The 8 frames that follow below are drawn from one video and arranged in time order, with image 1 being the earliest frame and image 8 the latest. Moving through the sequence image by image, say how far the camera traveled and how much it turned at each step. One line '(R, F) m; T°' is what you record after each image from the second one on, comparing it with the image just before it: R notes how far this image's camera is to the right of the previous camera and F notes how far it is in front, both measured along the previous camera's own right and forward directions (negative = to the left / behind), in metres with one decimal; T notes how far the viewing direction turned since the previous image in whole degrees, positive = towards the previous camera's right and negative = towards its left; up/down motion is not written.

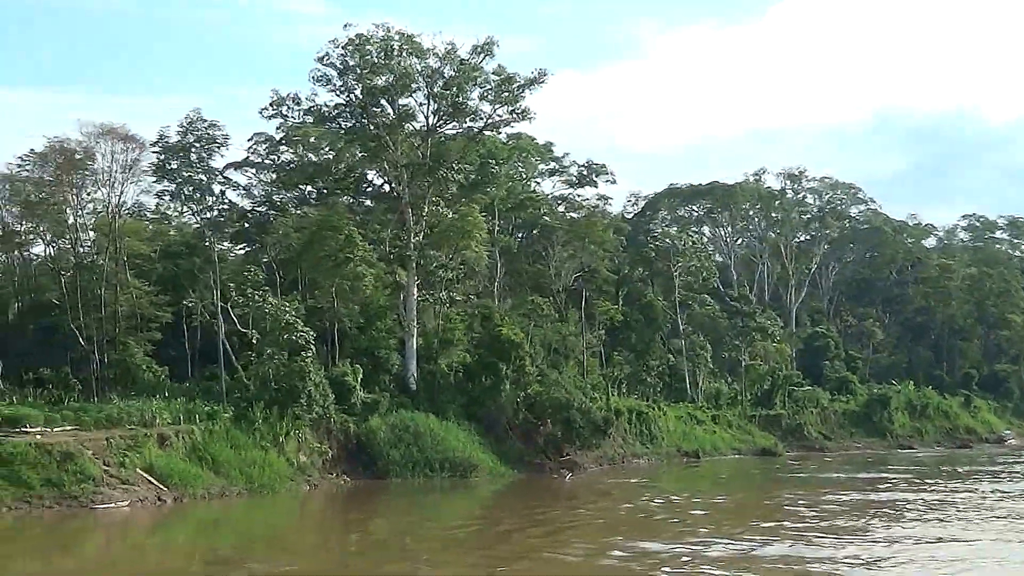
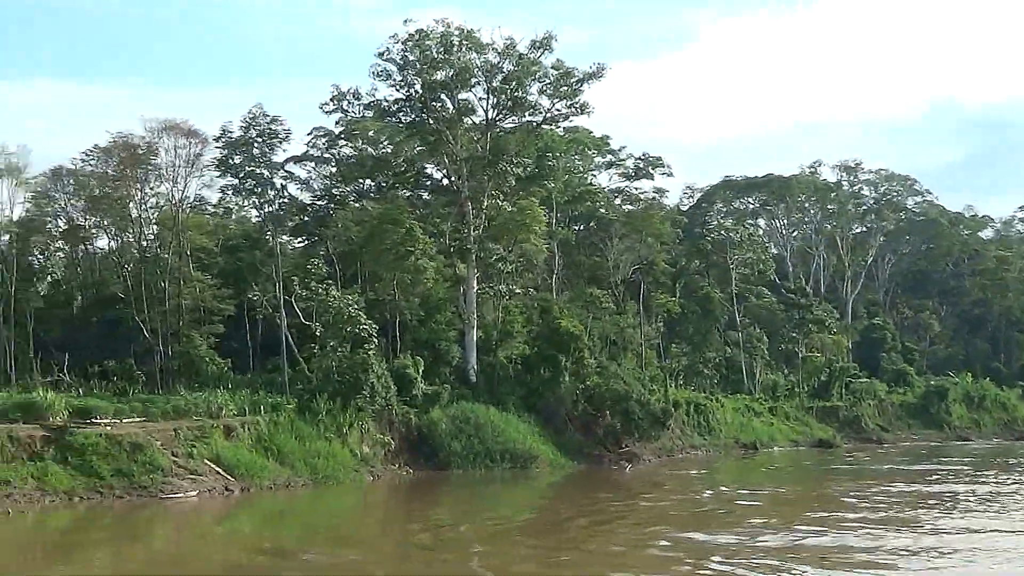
(-0.2, -0.1) m; -1°
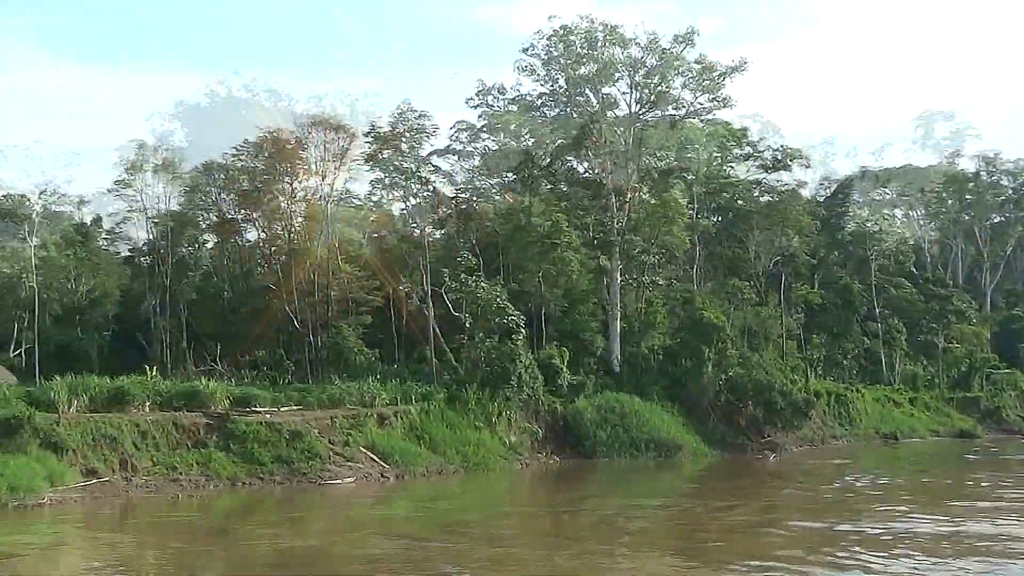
(-0.6, -0.2) m; -3°
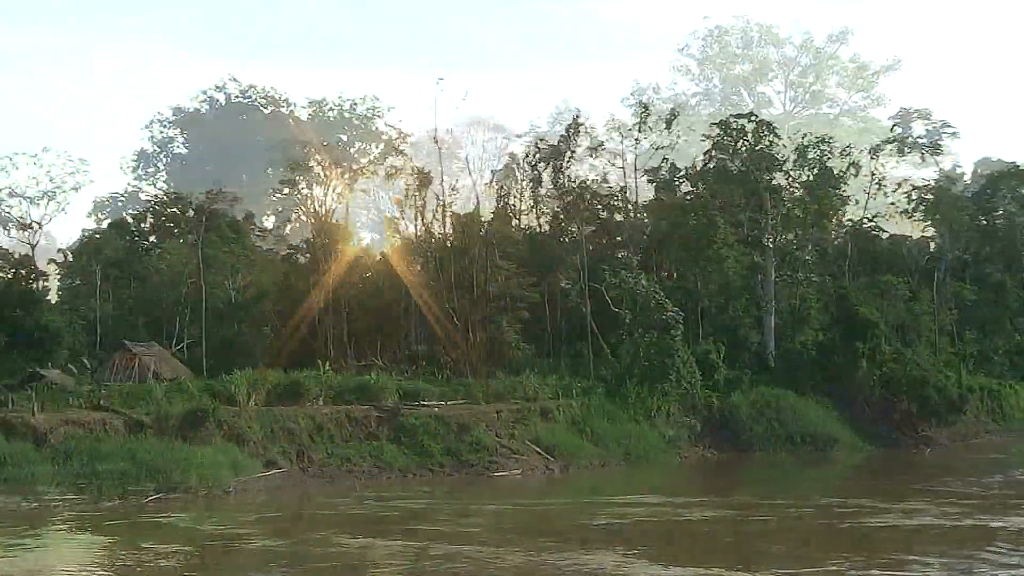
(-1.3, -0.1) m; 0°
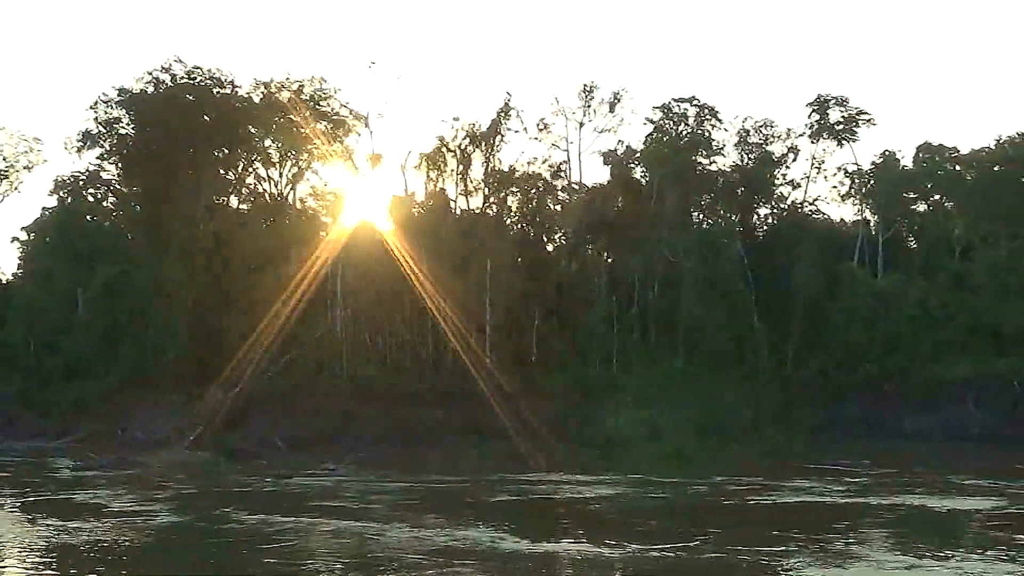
(+0.2, -1.3) m; +2°
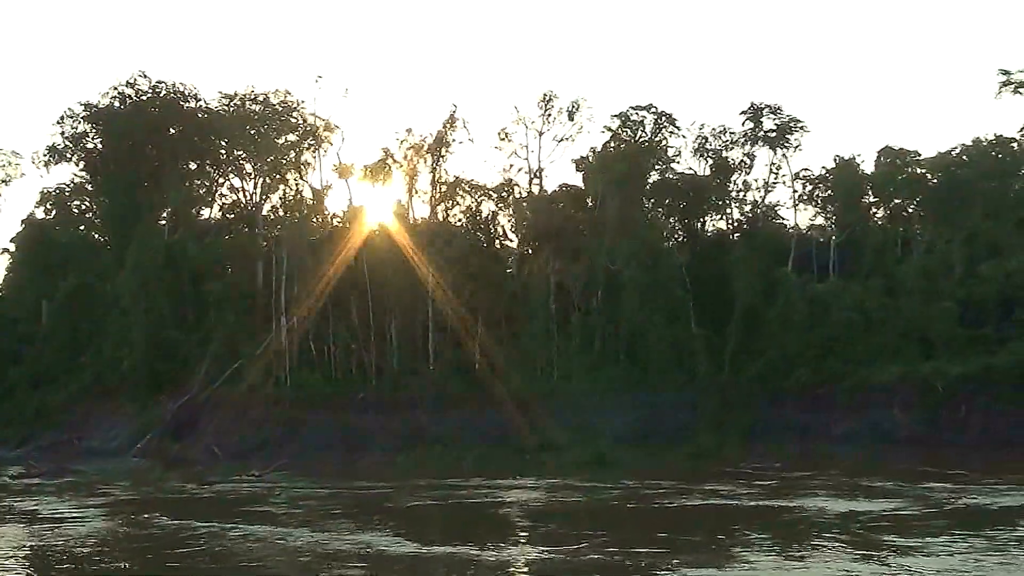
(-1.7, -2.1) m; +2°
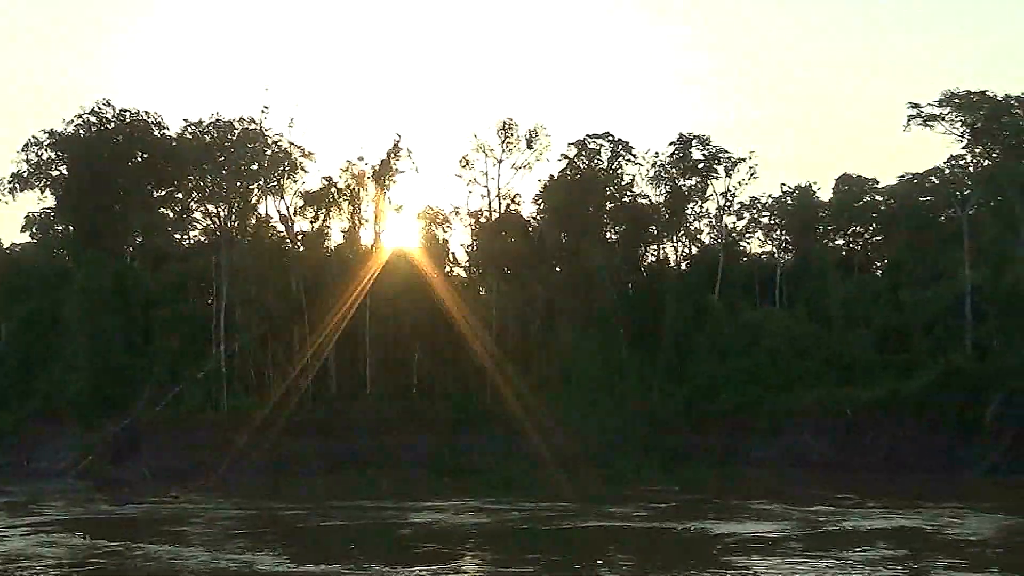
(-1.3, -2.2) m; +2°
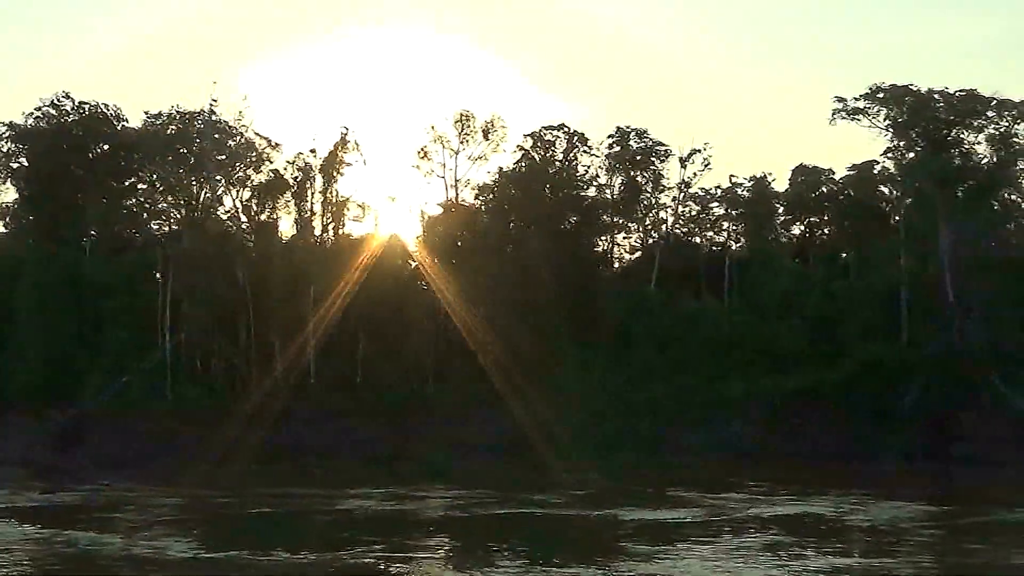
(-1.0, -2.0) m; +2°
